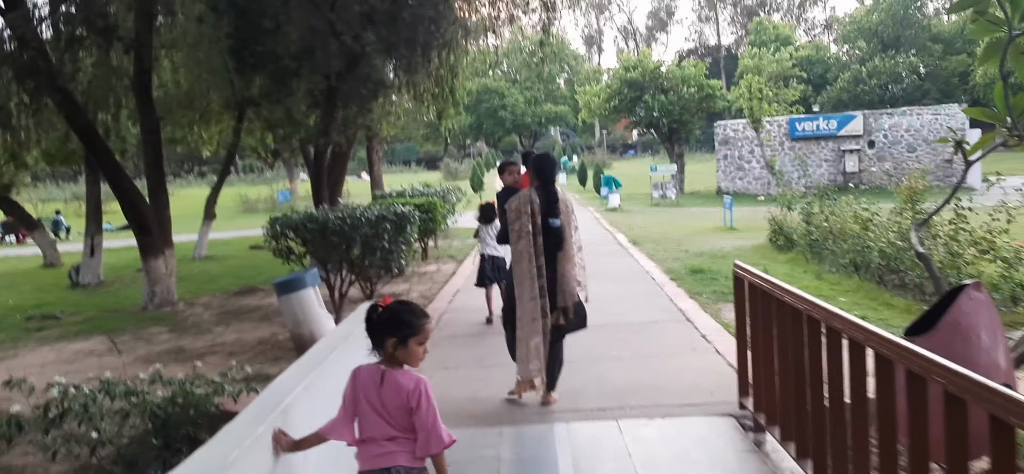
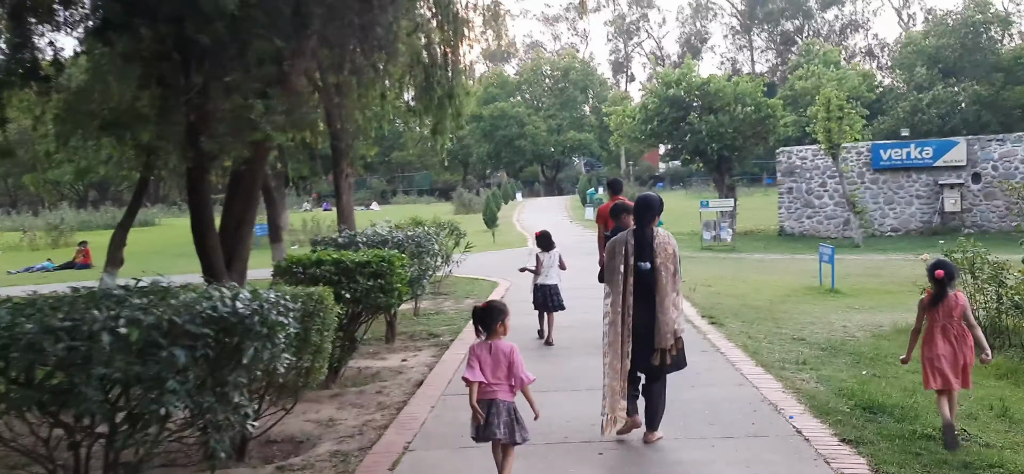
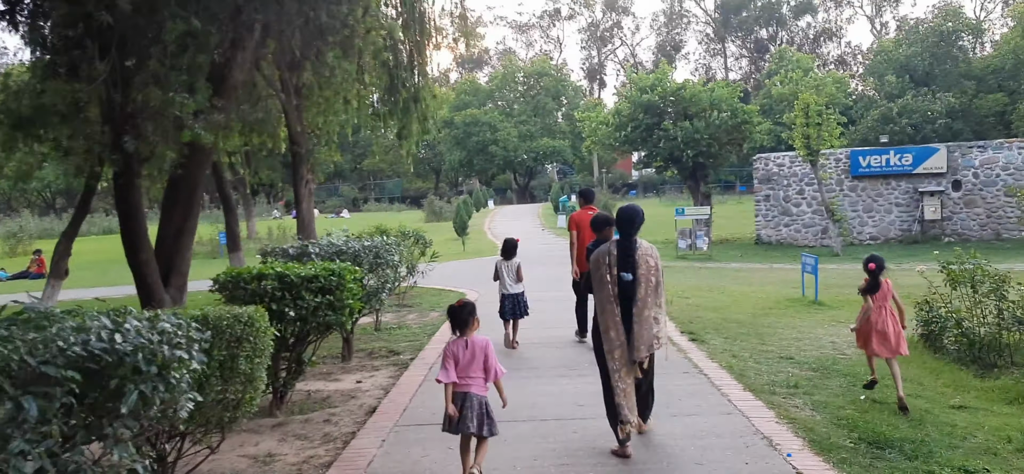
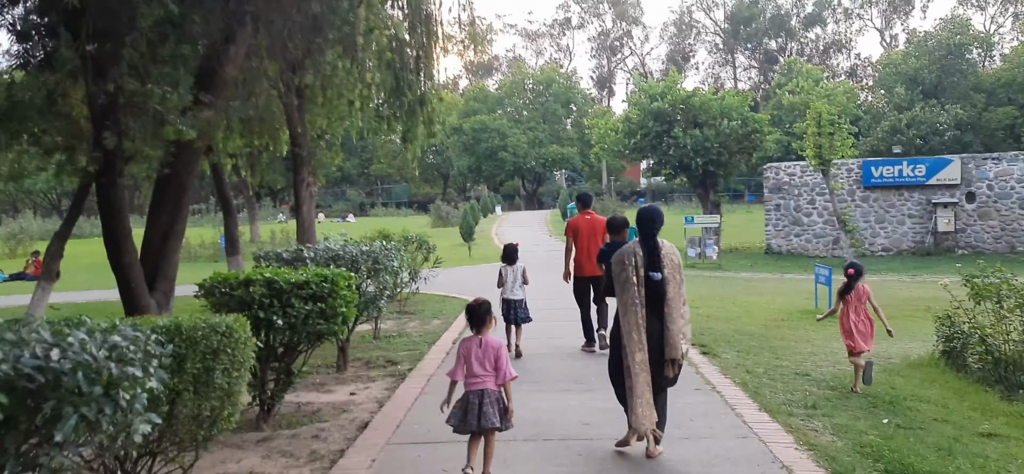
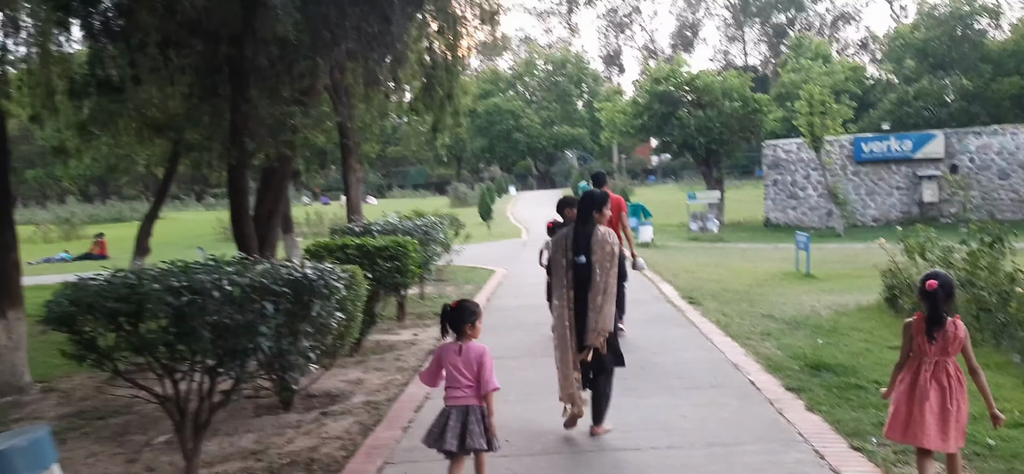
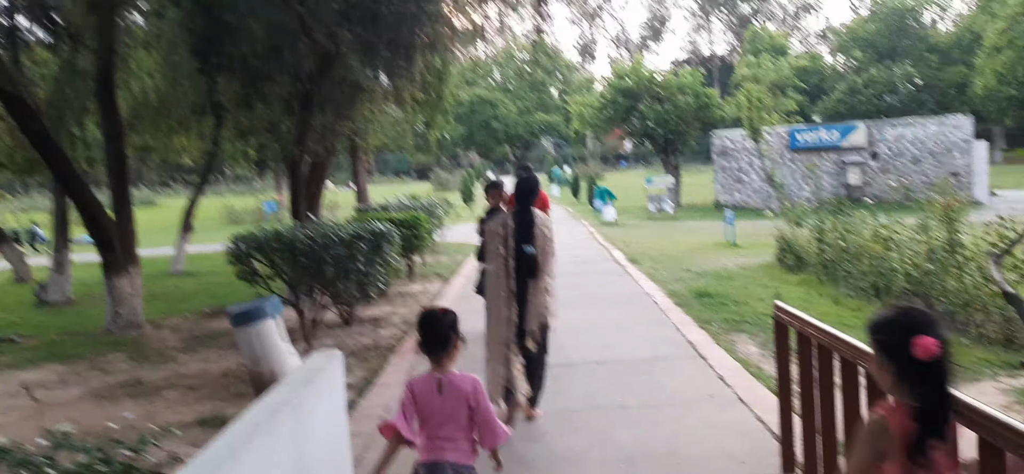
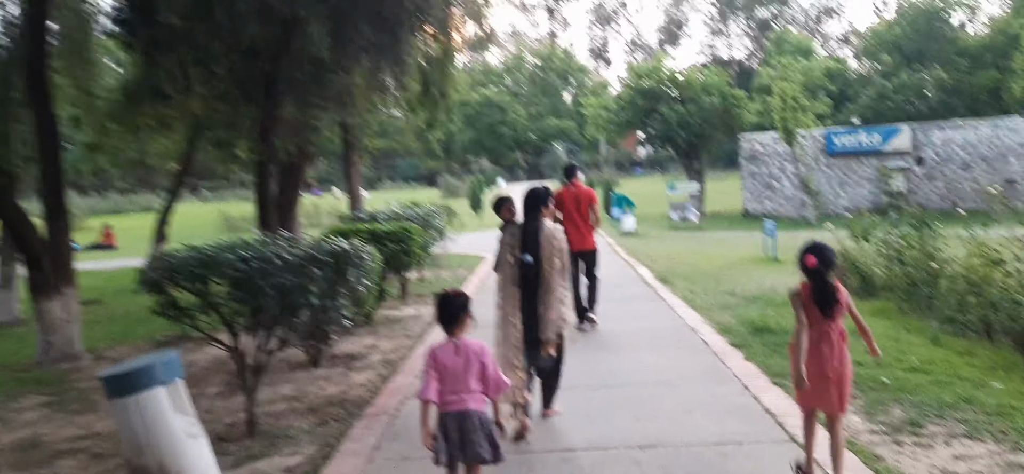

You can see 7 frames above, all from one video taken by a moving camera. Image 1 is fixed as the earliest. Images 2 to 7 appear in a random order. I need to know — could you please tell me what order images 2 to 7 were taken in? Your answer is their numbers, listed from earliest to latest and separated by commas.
6, 7, 5, 2, 3, 4
